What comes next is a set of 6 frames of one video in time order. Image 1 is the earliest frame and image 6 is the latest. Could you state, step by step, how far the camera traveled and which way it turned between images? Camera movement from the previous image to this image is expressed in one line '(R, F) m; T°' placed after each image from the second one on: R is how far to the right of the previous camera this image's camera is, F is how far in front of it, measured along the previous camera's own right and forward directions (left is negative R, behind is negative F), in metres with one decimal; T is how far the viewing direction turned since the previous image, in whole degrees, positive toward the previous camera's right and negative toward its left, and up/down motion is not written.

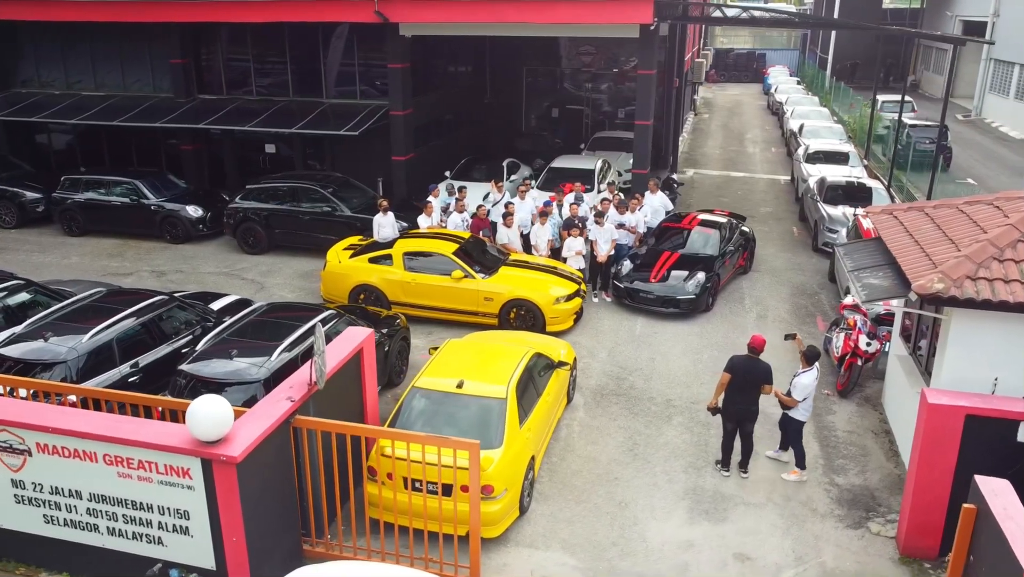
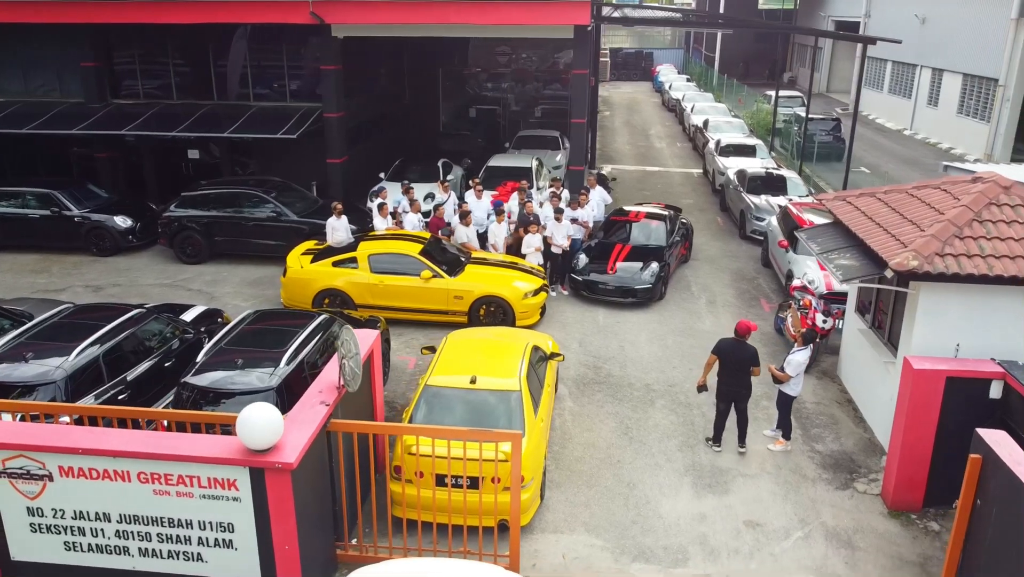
(-1.2, -0.1) m; +8°
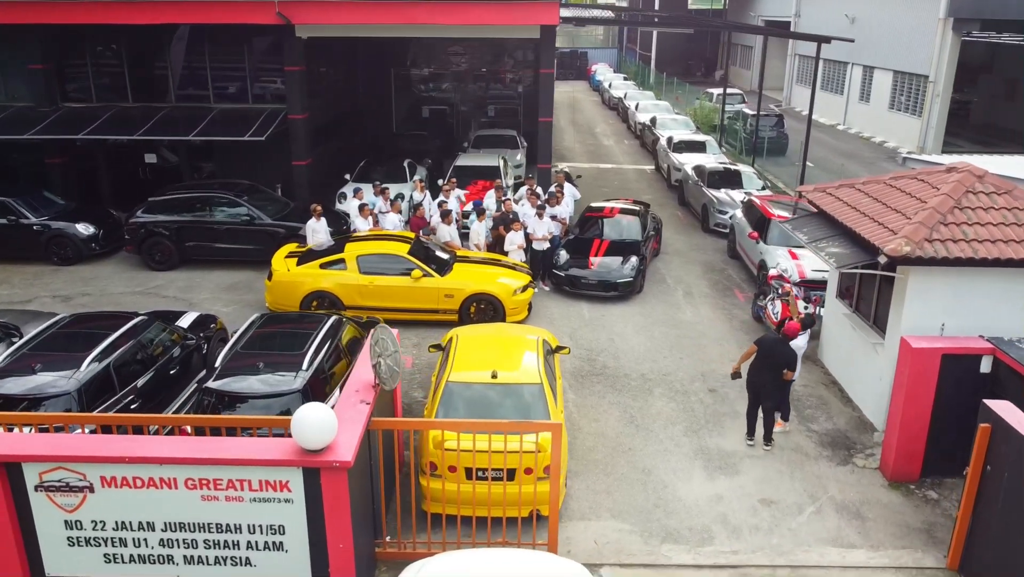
(-0.9, -0.1) m; +5°
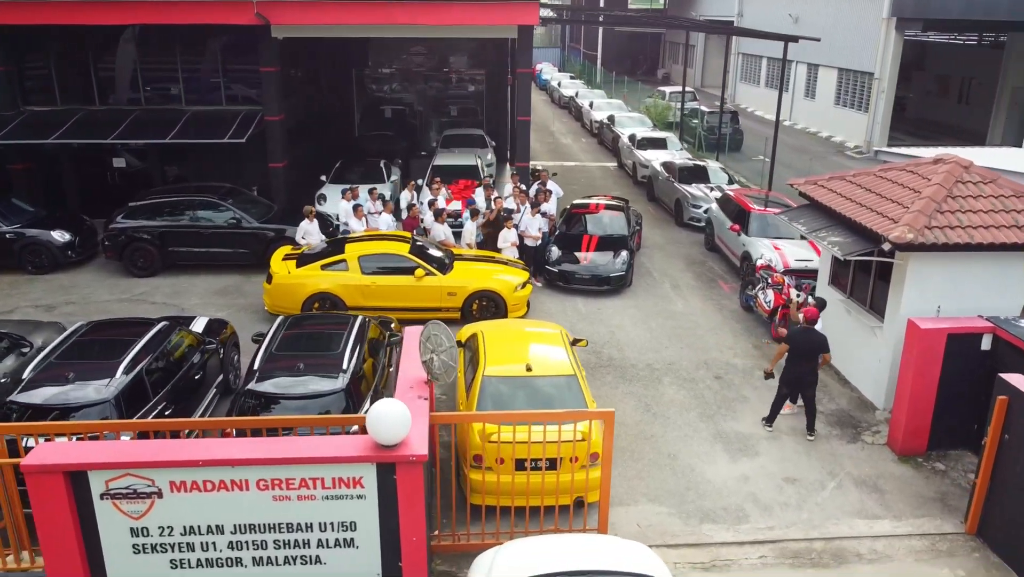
(-1.0, -0.2) m; +5°
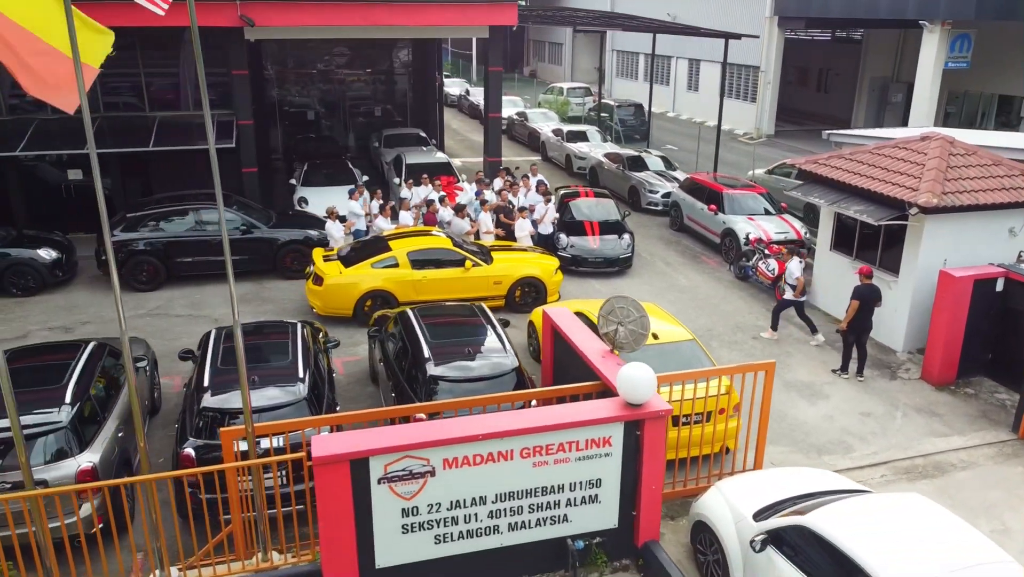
(-3.4, -0.4) m; +12°
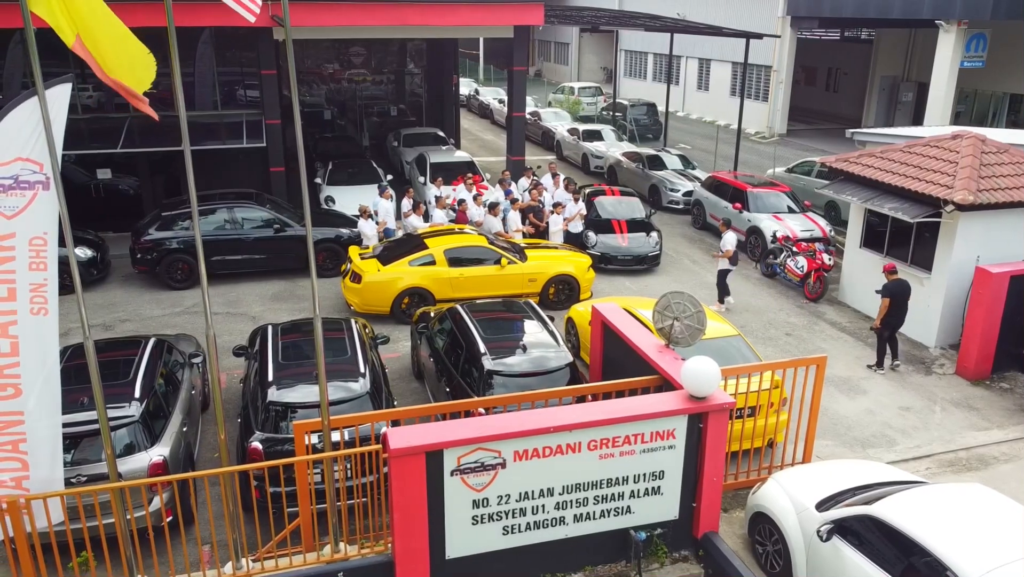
(-0.6, -0.1) m; 0°
